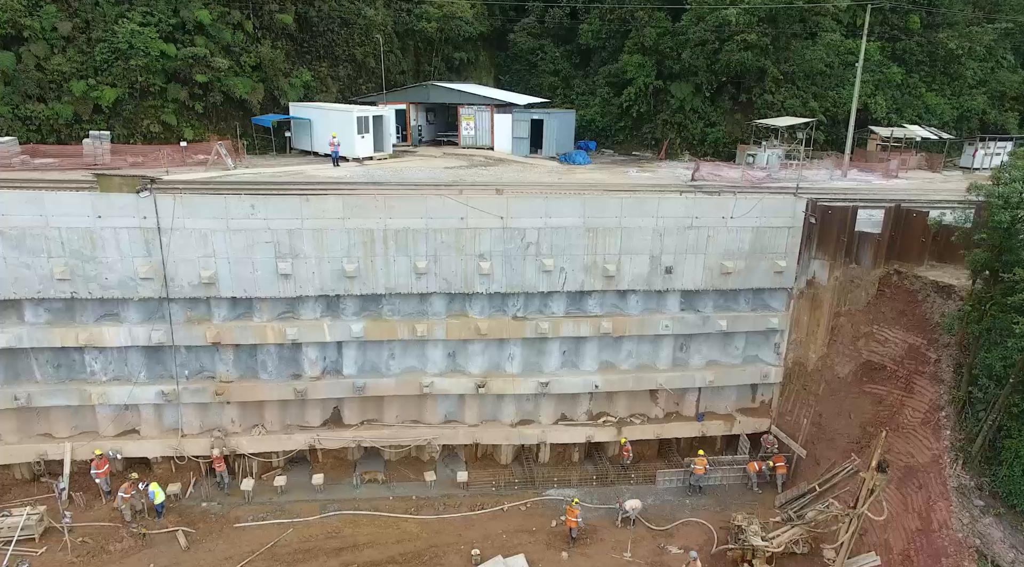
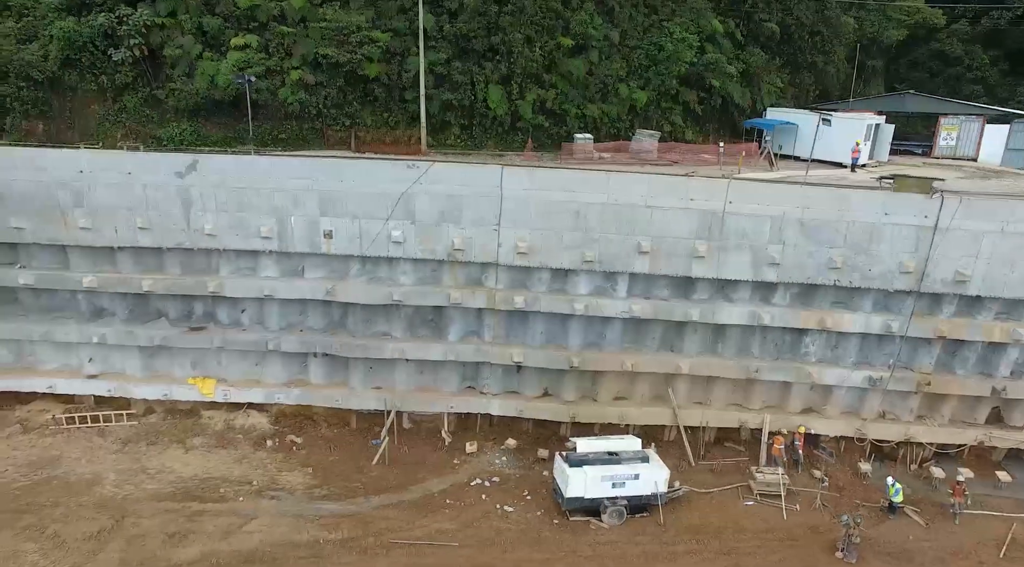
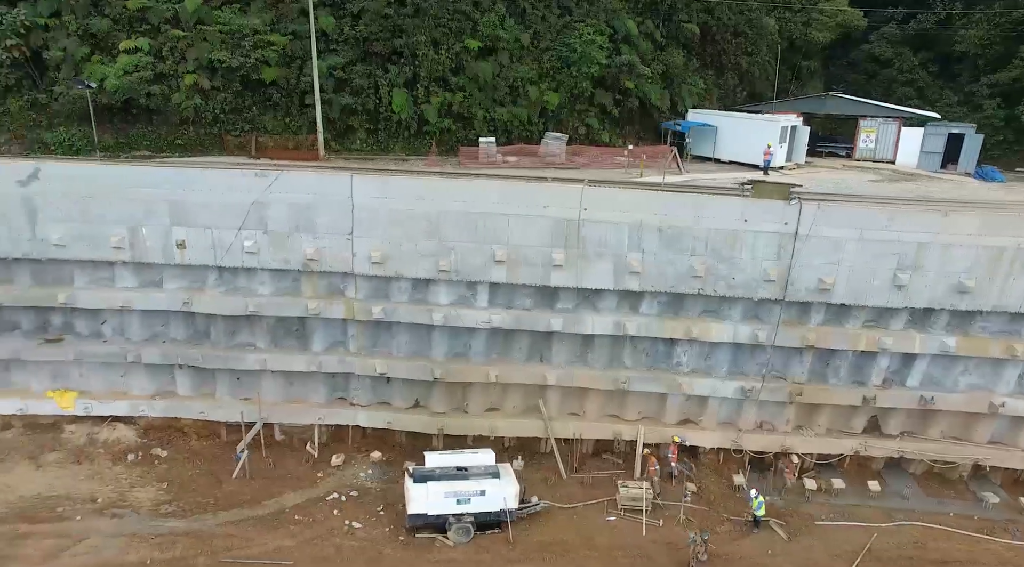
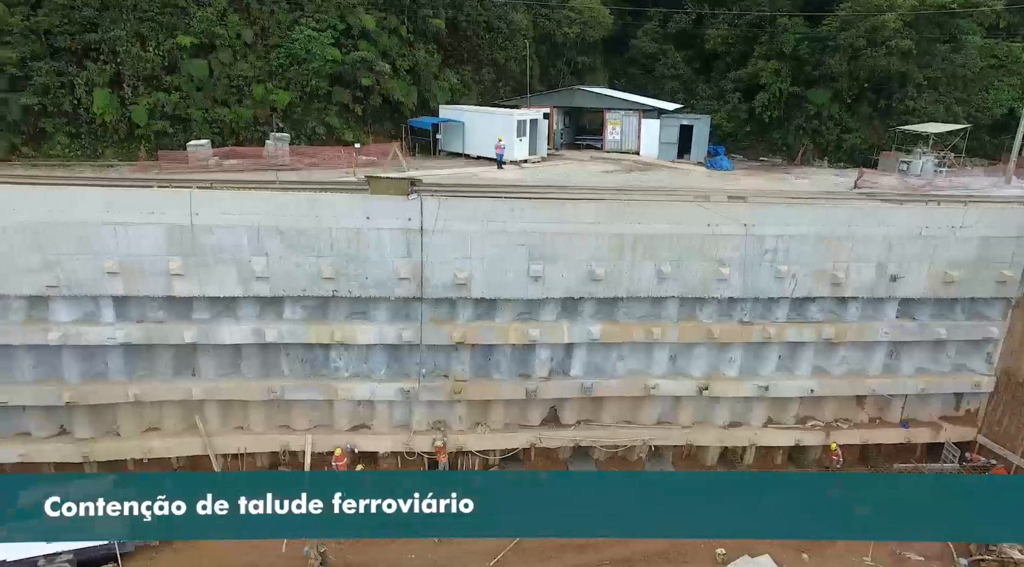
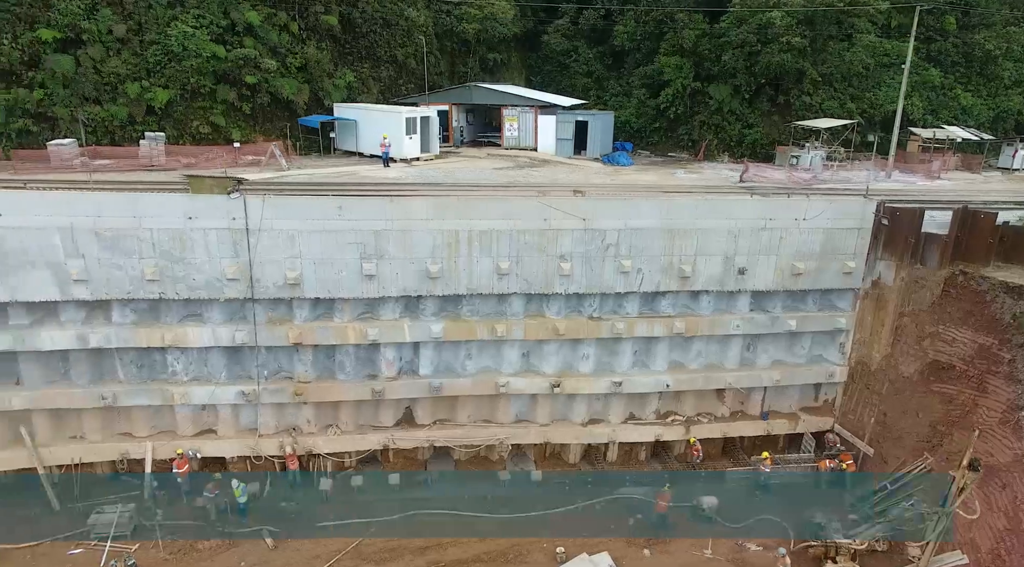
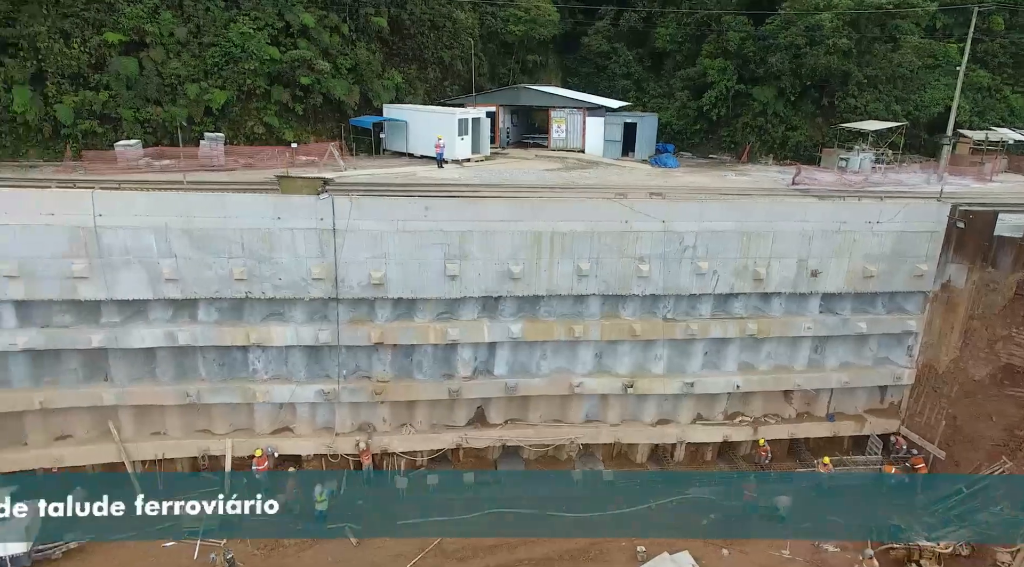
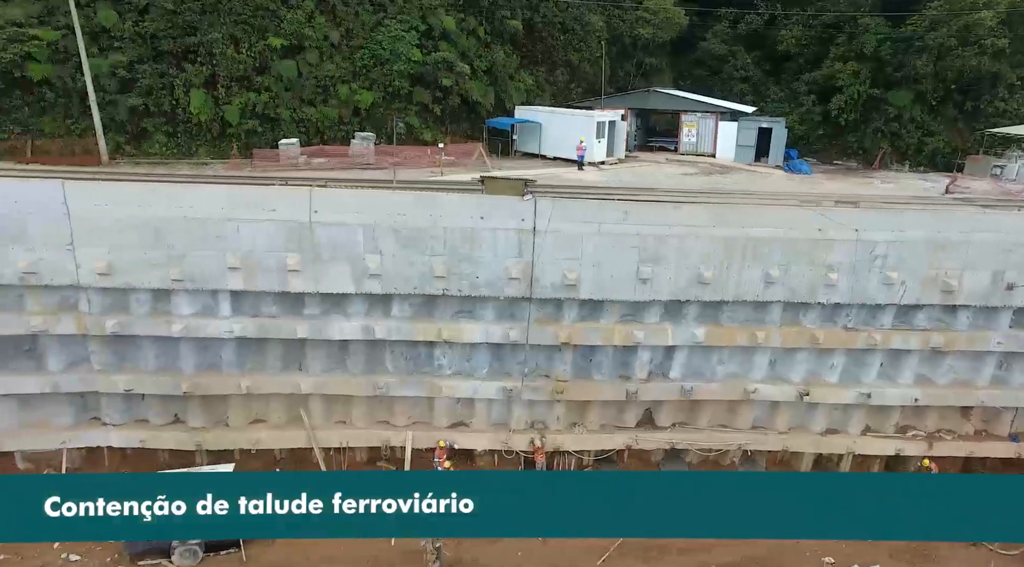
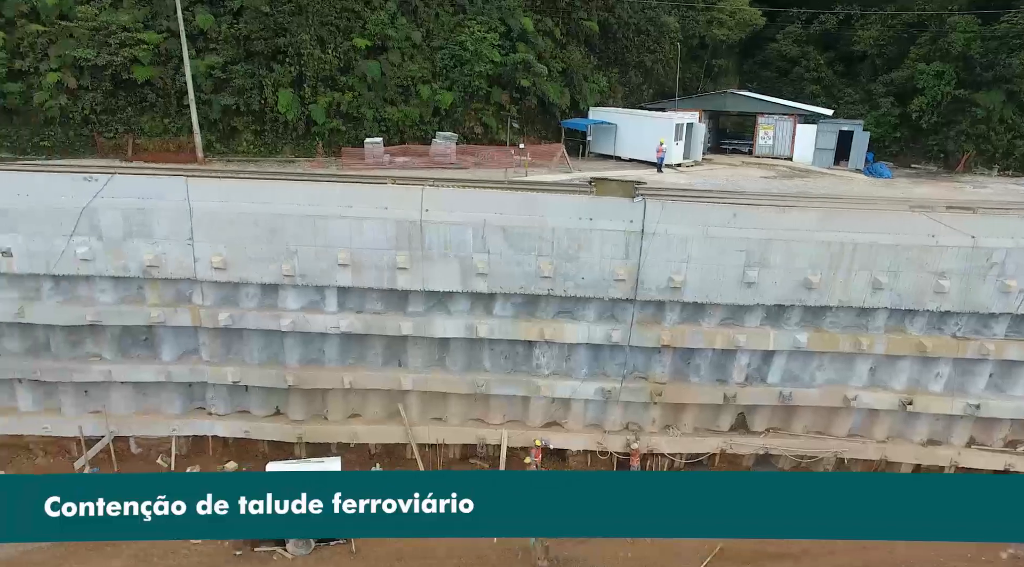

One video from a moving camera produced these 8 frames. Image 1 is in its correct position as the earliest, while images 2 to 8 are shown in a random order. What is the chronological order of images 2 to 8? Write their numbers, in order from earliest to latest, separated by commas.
5, 6, 4, 7, 8, 3, 2
